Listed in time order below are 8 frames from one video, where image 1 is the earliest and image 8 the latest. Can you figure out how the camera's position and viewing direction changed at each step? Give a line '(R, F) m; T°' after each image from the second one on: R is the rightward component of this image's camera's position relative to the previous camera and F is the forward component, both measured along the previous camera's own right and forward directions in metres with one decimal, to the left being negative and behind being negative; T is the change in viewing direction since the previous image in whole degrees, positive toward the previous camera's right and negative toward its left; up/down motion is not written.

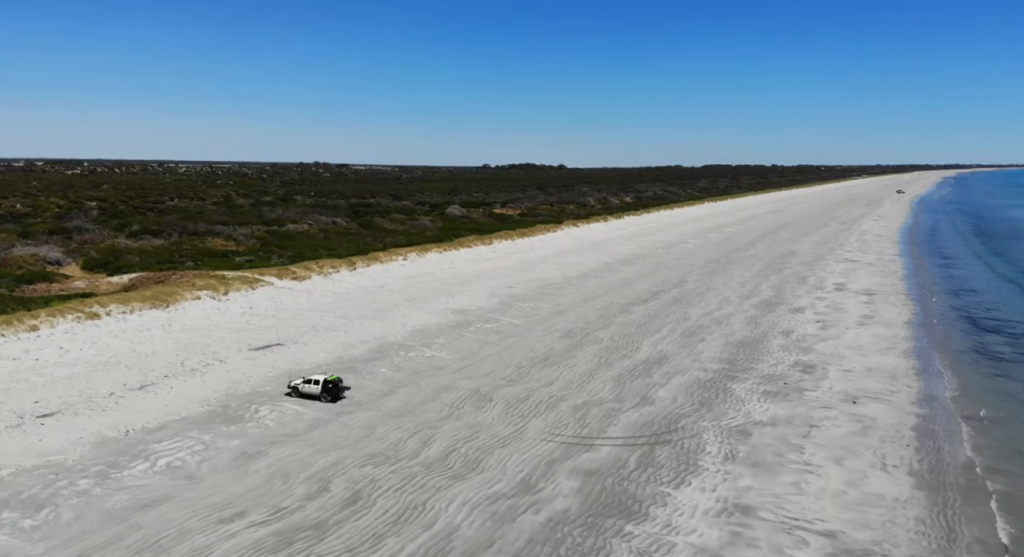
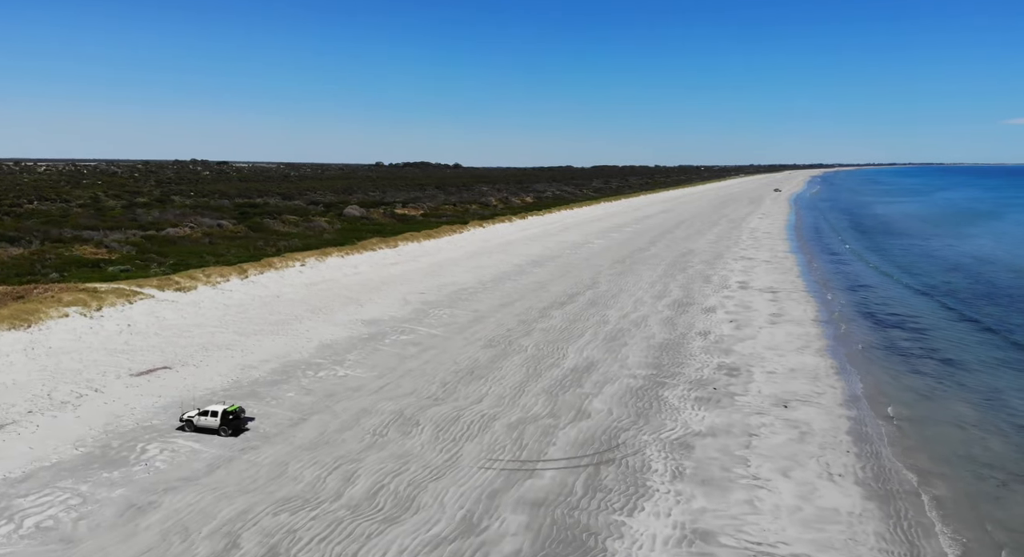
(-0.3, +0.6) m; +9°
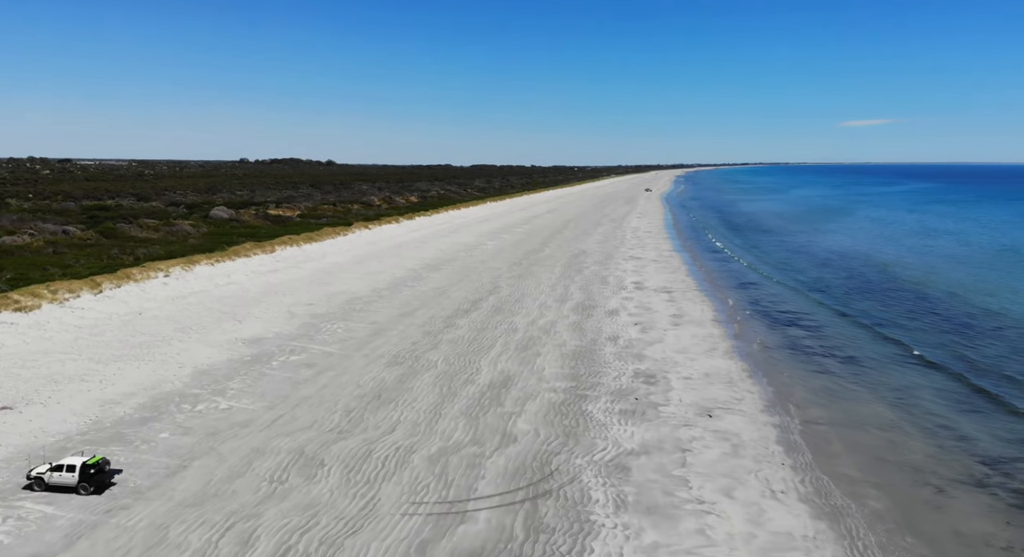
(-0.4, +0.8) m; +10°
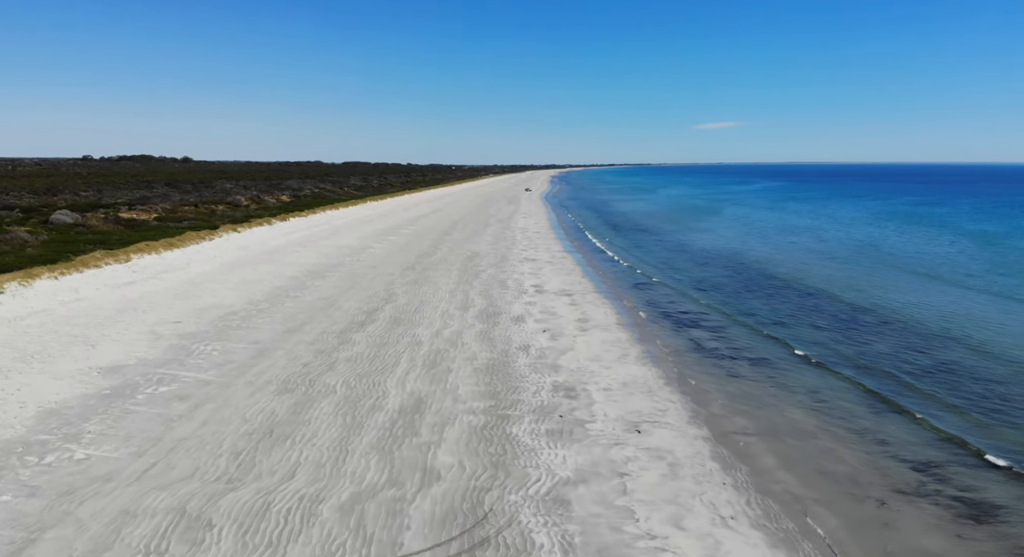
(-0.4, +0.8) m; +11°
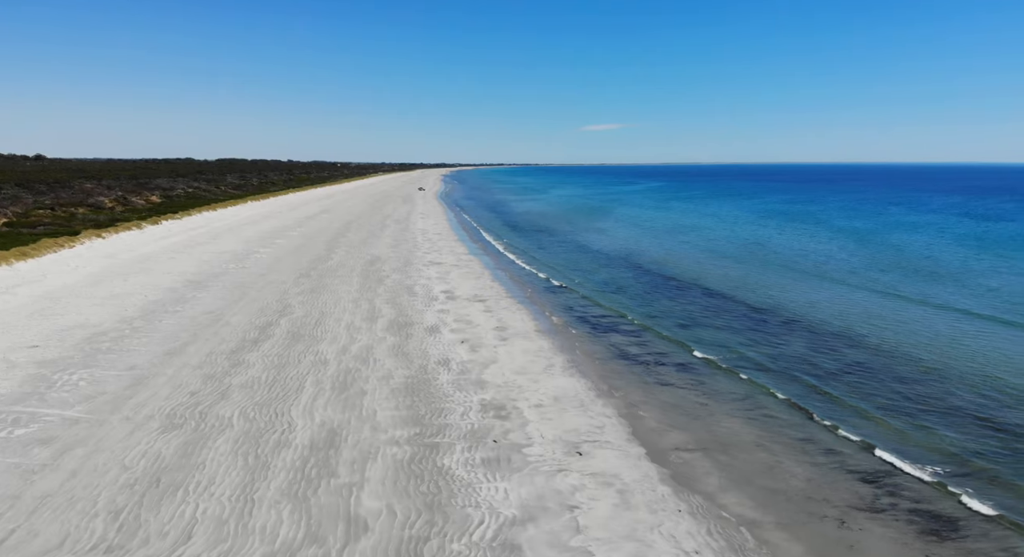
(-0.4, +0.8) m; +9°
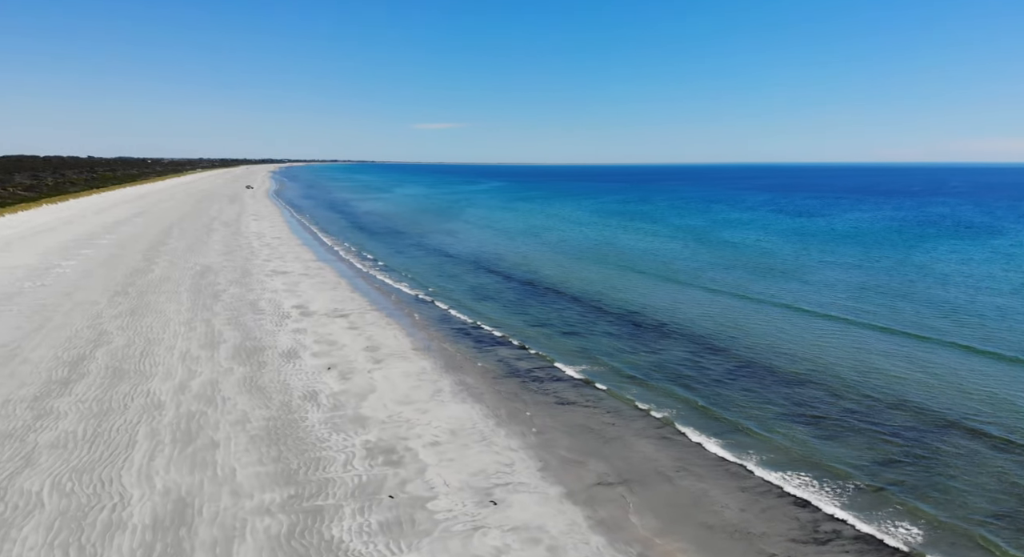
(-0.5, +1.1) m; +13°
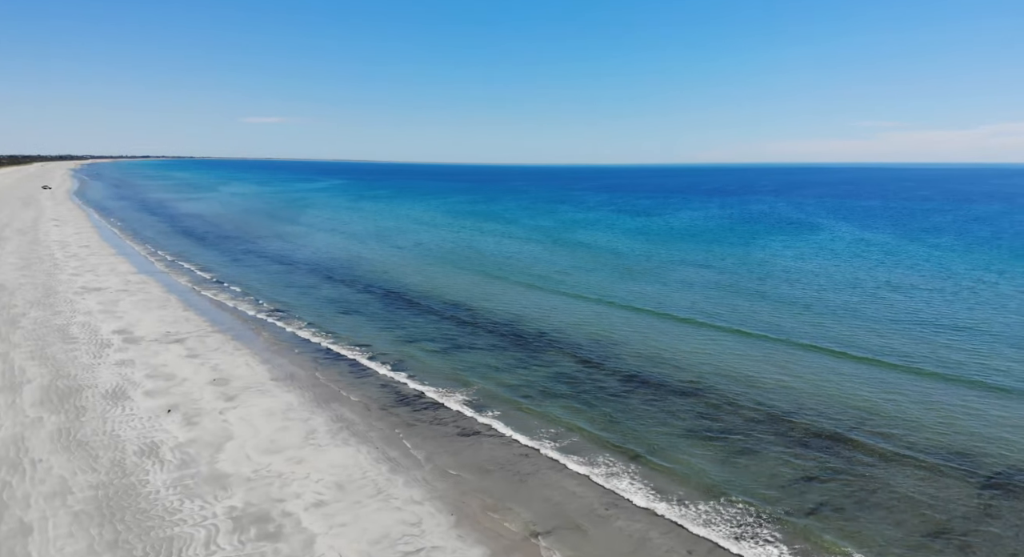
(-0.5, +1.0) m; +14°
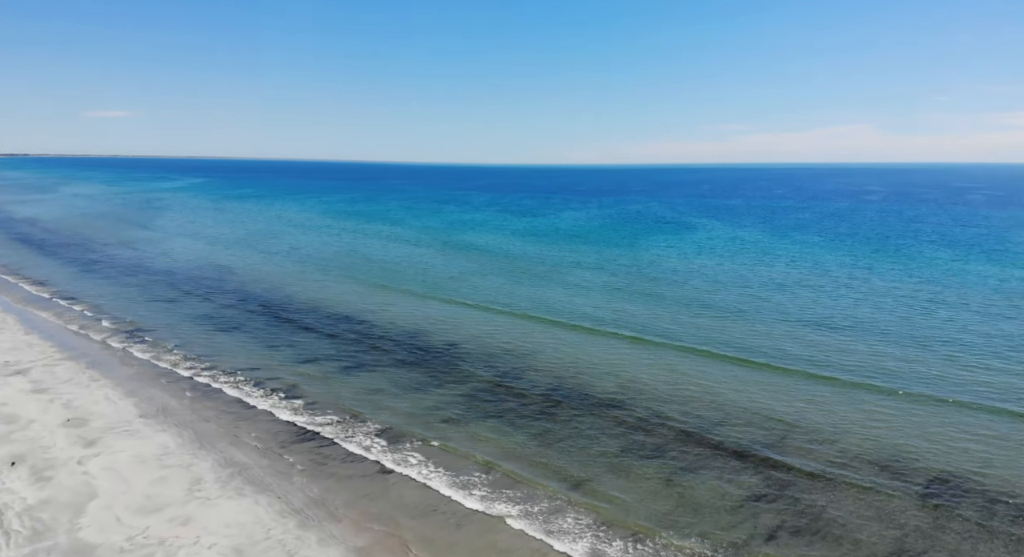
(-0.4, +0.7) m; +10°
